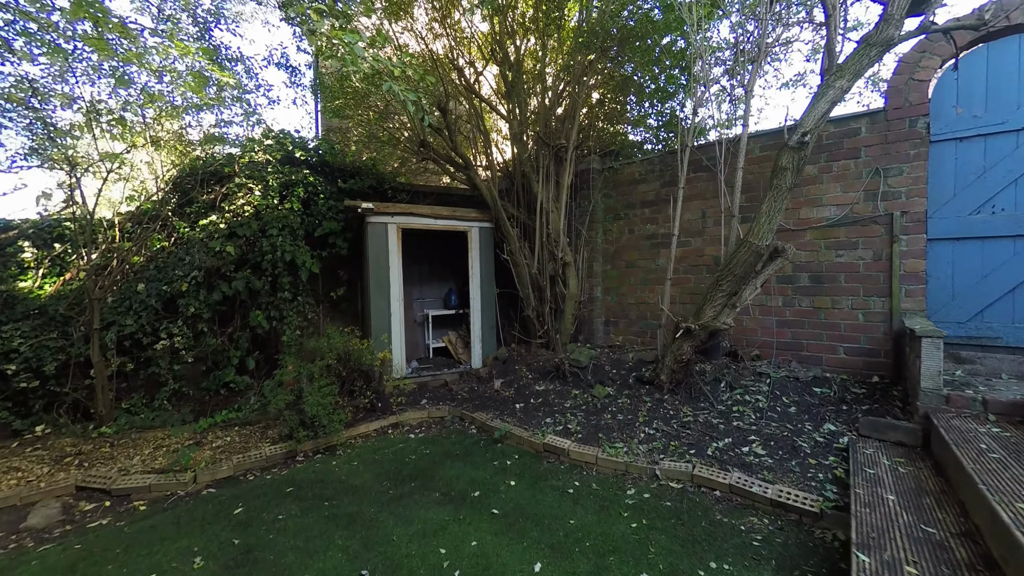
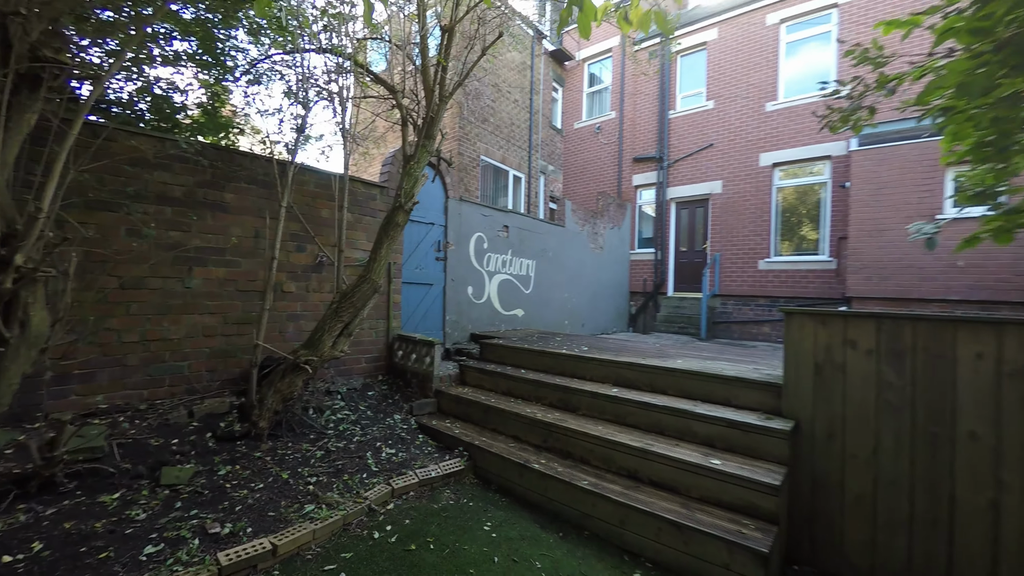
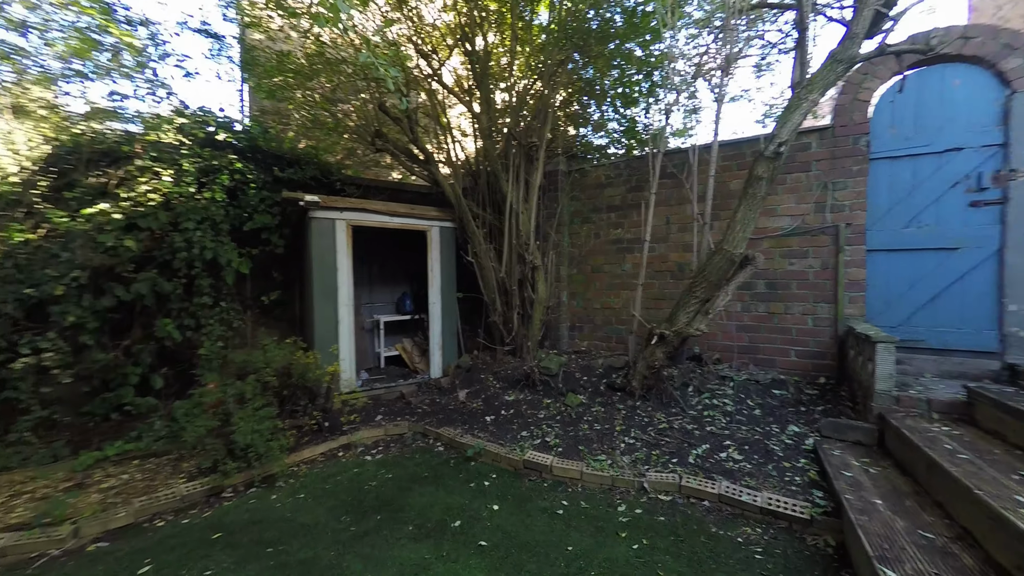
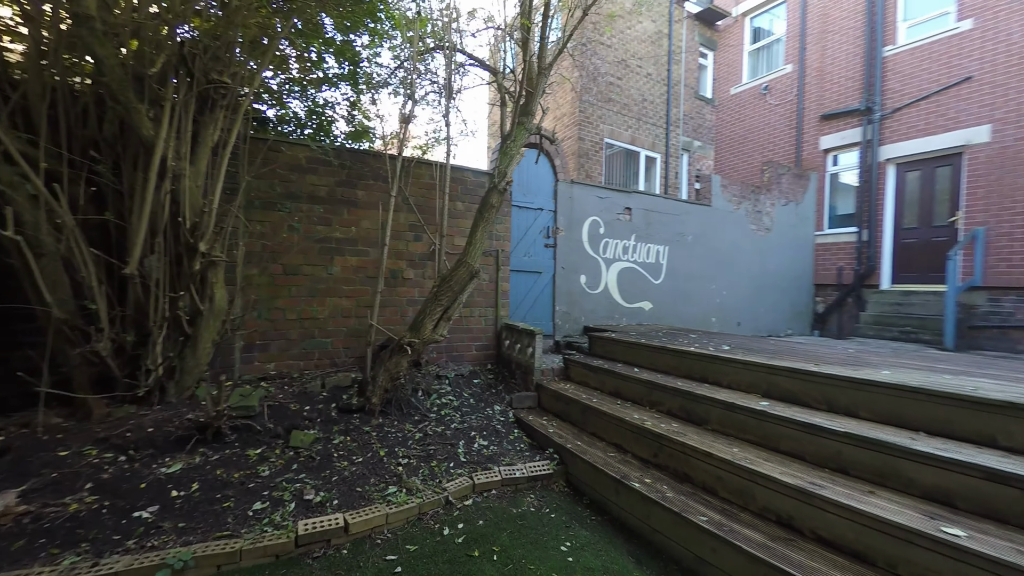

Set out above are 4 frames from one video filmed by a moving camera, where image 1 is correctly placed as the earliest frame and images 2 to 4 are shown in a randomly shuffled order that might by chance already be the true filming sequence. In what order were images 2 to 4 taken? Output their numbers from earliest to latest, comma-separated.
3, 4, 2
